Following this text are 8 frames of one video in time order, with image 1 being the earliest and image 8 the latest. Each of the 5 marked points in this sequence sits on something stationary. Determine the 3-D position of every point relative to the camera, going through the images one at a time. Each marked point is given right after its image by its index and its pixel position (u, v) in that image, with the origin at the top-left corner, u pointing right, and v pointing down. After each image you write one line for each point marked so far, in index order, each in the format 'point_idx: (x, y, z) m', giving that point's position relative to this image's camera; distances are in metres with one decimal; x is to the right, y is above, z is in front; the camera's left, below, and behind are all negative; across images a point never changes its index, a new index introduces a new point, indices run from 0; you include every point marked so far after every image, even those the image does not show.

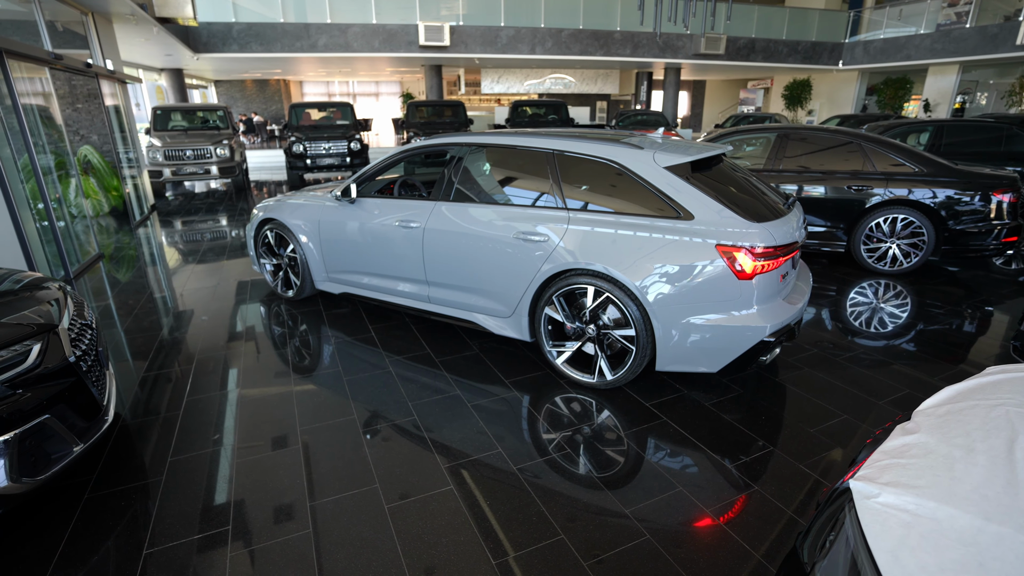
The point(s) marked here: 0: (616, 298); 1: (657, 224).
0: (+0.6, -0.1, +2.8) m
1: (+0.7, +0.3, +2.8) m
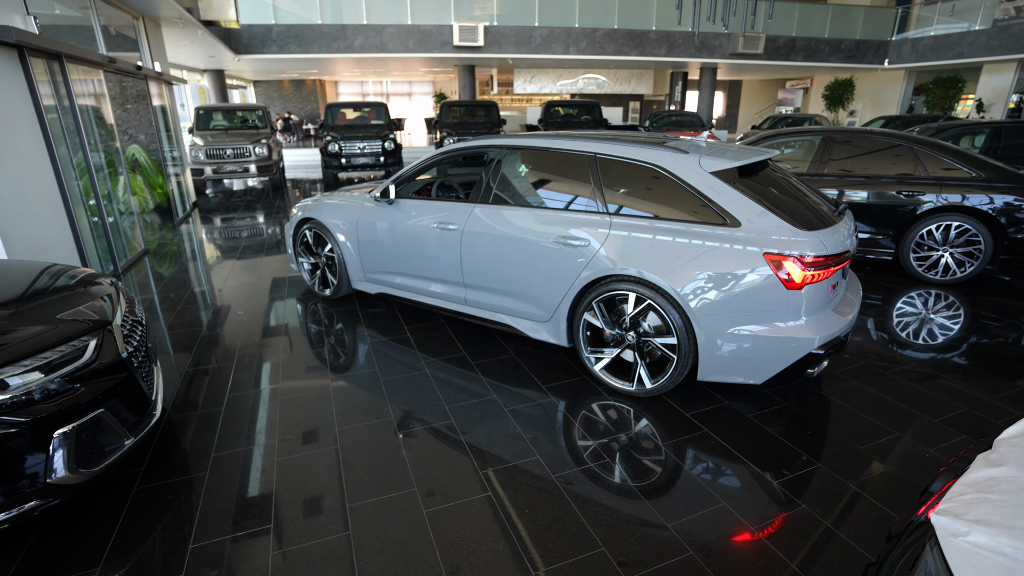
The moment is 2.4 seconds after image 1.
0: (+0.8, -0.1, +2.7) m
1: (+0.9, +0.3, +2.7) m
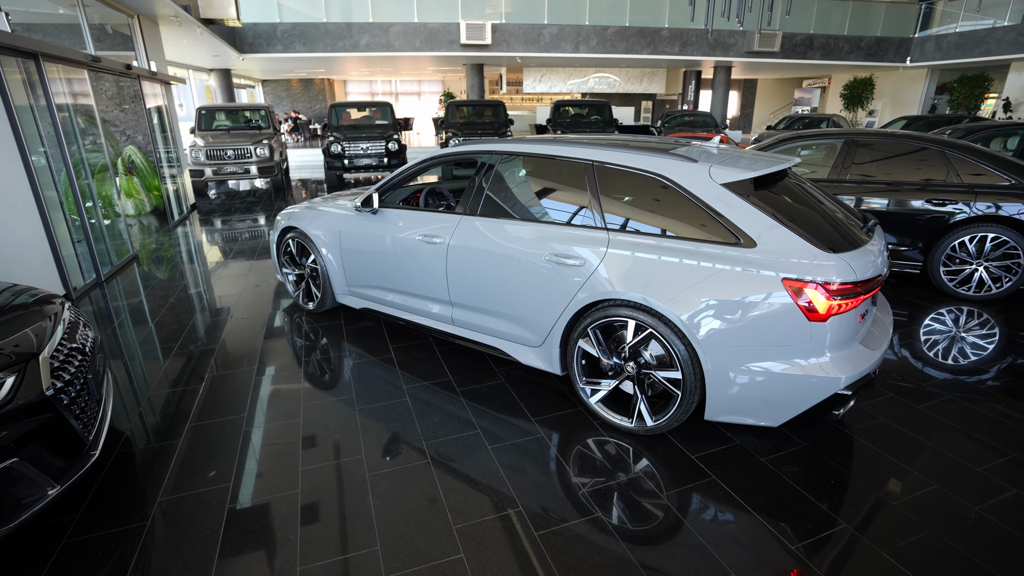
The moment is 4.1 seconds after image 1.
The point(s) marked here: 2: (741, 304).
0: (+0.7, -0.2, +2.4) m
1: (+0.9, +0.2, +2.4) m
2: (+1.0, -0.1, +2.2) m
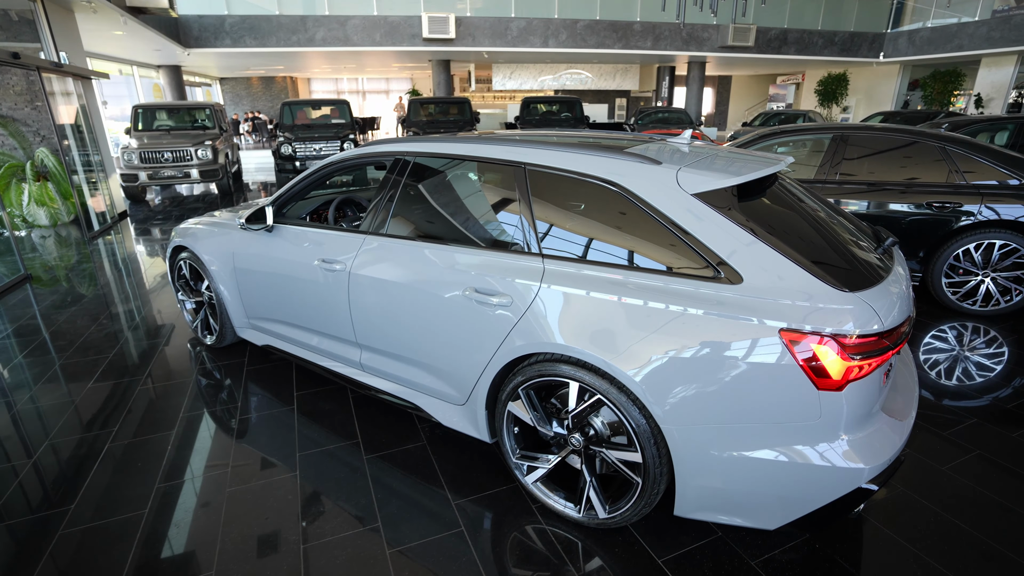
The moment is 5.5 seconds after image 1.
0: (+0.3, -0.4, +1.8) m
1: (+0.5, 0.0, +1.7) m
2: (+0.6, -0.2, +1.6) m
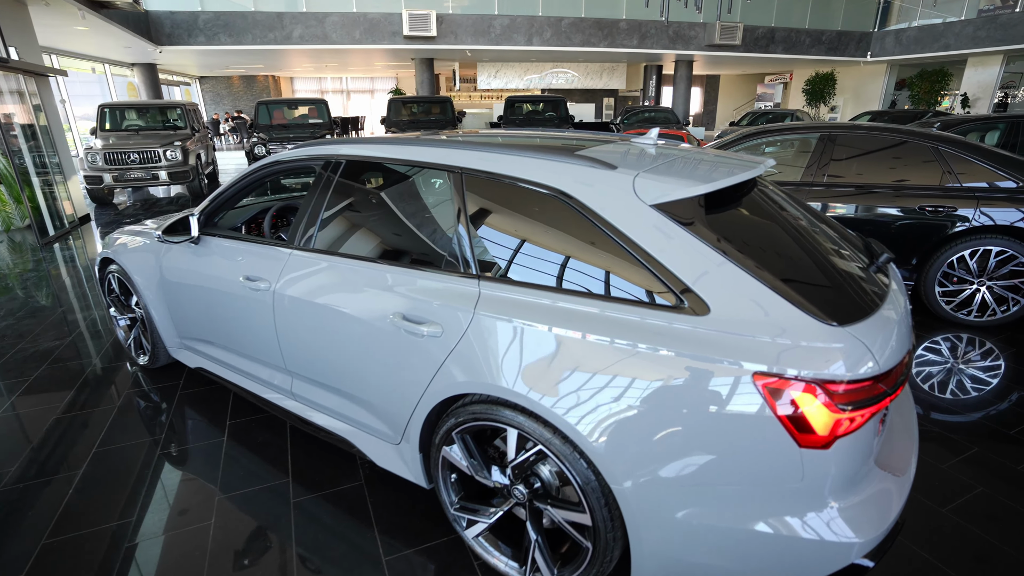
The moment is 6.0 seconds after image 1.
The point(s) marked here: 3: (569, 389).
0: (+0.1, -0.5, +1.5) m
1: (+0.3, -0.1, +1.5) m
2: (+0.4, -0.3, +1.3) m
3: (+0.2, -0.3, +1.5) m
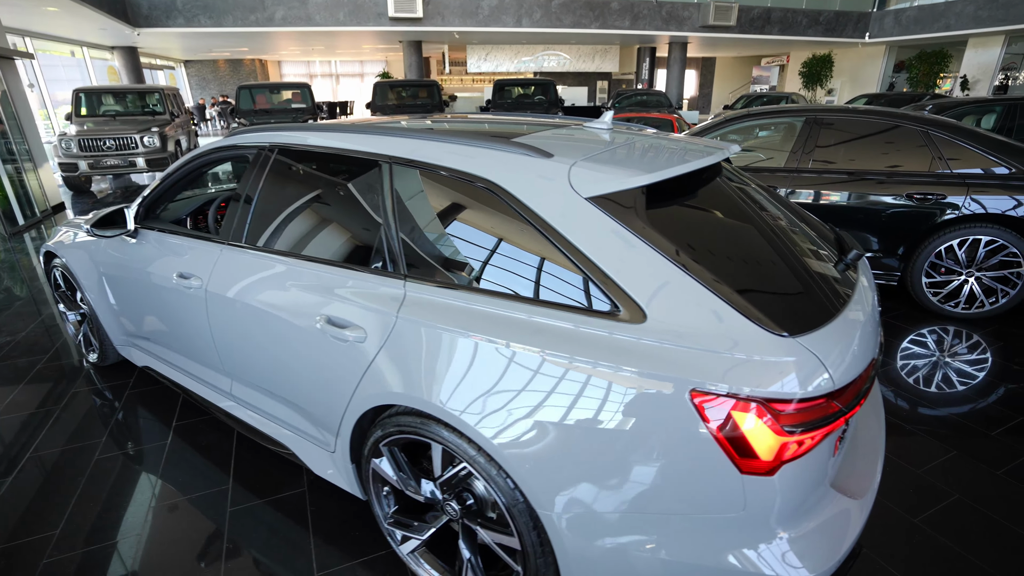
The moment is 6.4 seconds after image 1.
0: (-0.1, -0.5, +1.4) m
1: (+0.1, -0.1, +1.3) m
2: (+0.2, -0.3, +1.2) m
3: (0.0, -0.3, +1.3) m
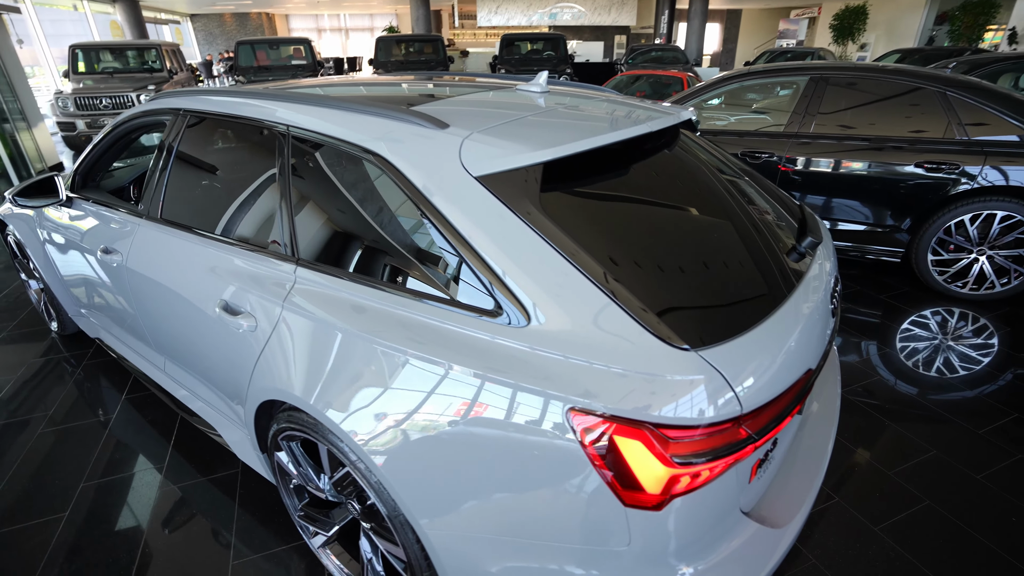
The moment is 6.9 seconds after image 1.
0: (-0.3, -0.5, +1.2) m
1: (-0.2, -0.1, +1.1) m
2: (0.0, -0.3, +1.0) m
3: (-0.3, -0.3, +1.2) m
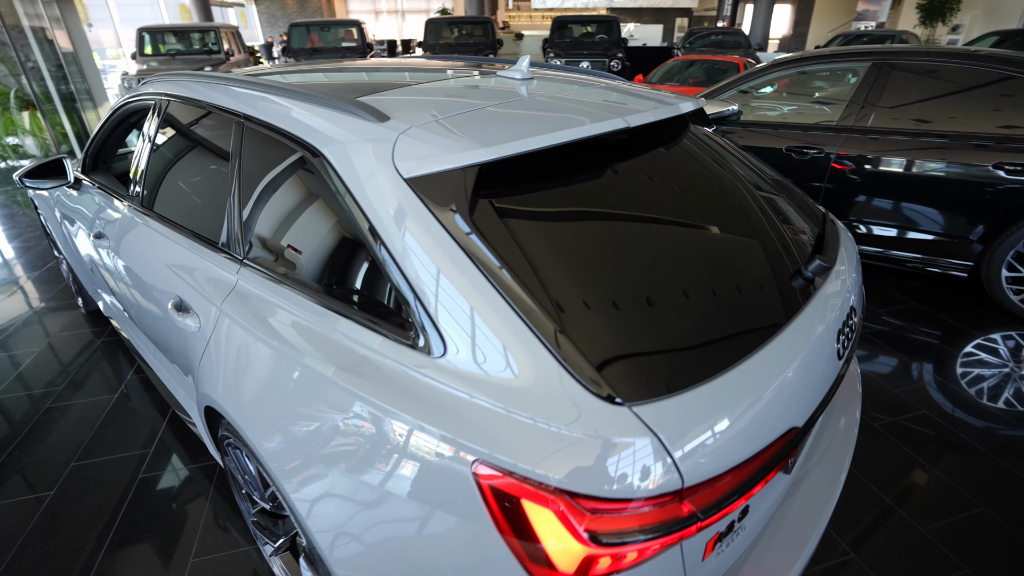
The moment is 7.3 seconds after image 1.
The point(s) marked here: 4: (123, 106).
0: (-0.5, -0.5, +1.1) m
1: (-0.3, -0.1, +1.0) m
2: (-0.2, -0.4, +0.9) m
3: (-0.4, -0.3, +1.1) m
4: (-1.6, +0.8, +2.1) m
